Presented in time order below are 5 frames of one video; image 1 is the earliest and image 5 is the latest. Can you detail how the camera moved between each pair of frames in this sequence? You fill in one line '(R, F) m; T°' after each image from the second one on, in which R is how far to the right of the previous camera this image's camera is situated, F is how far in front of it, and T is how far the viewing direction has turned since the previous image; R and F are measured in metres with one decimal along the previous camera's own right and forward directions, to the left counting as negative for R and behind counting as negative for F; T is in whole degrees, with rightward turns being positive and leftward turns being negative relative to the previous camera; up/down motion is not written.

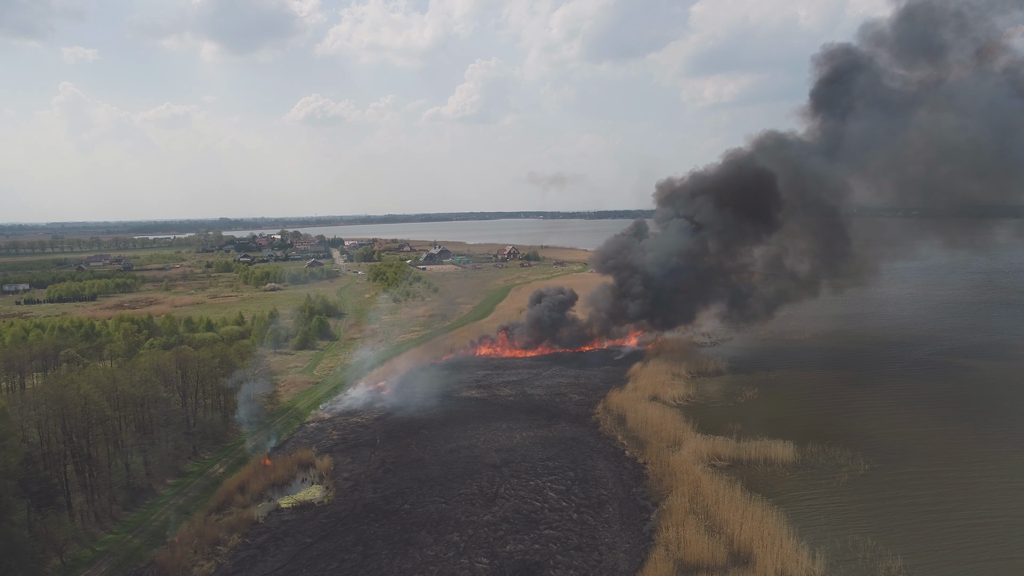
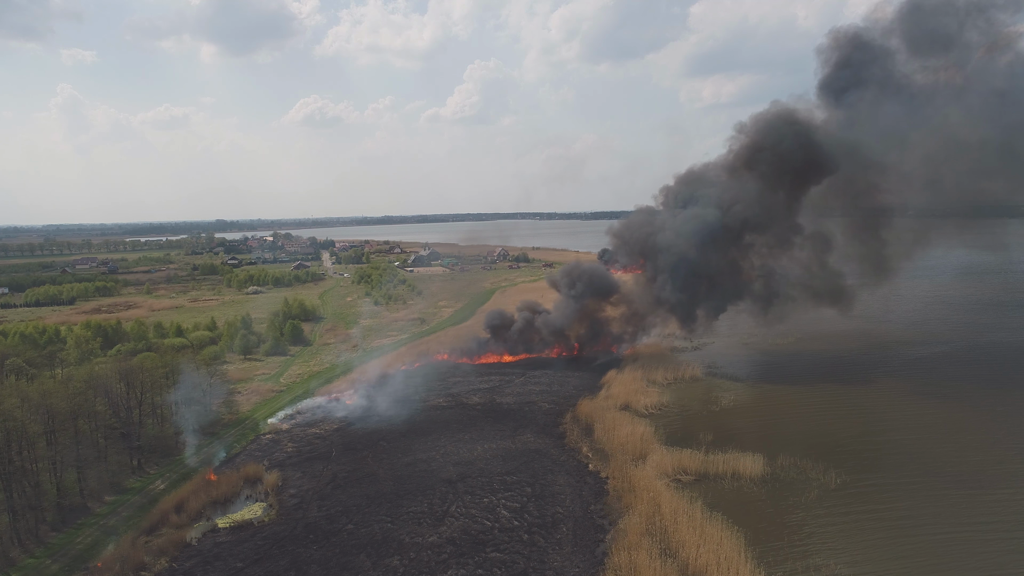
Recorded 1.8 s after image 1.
(+1.5, +0.9) m; 0°
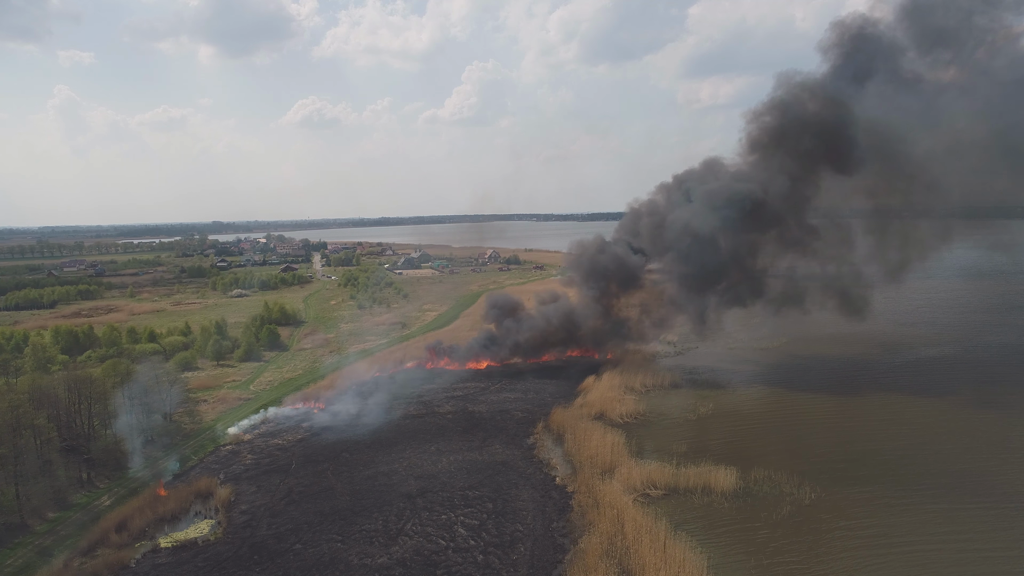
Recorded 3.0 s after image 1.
(+1.3, +0.8) m; 0°
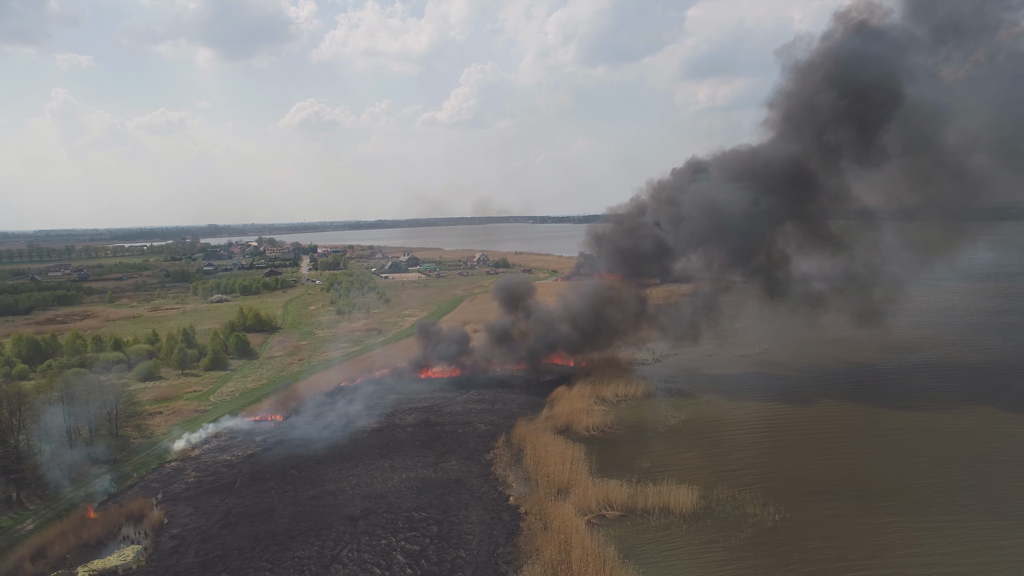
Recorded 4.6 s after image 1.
(+1.6, +0.9) m; 0°
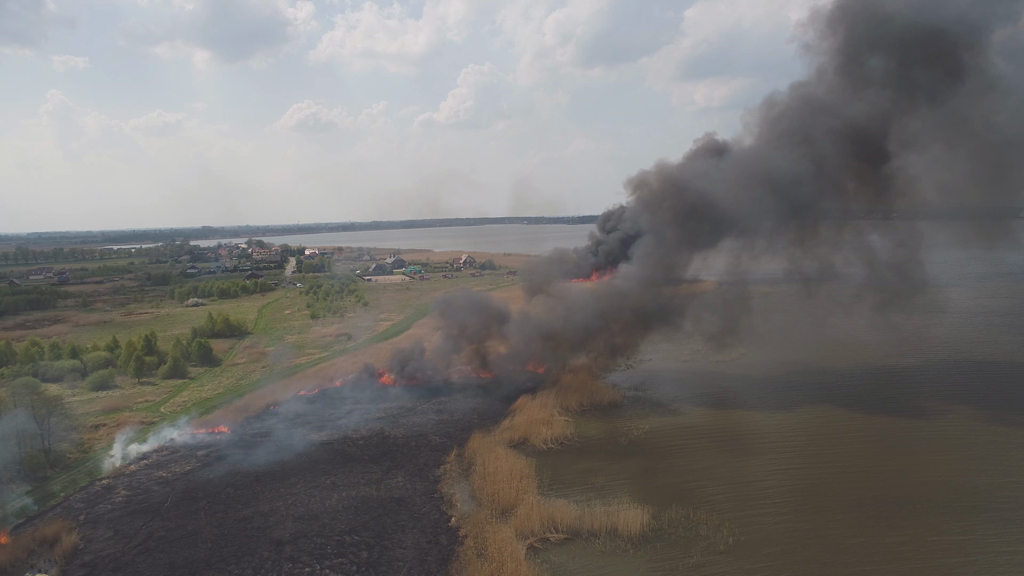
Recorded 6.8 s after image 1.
(+1.8, +1.1) m; 0°
